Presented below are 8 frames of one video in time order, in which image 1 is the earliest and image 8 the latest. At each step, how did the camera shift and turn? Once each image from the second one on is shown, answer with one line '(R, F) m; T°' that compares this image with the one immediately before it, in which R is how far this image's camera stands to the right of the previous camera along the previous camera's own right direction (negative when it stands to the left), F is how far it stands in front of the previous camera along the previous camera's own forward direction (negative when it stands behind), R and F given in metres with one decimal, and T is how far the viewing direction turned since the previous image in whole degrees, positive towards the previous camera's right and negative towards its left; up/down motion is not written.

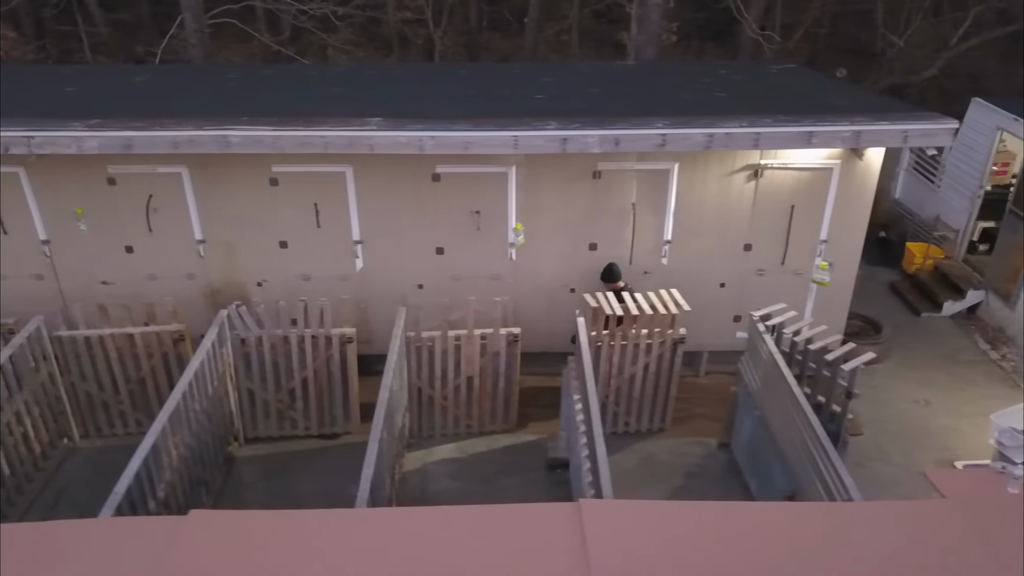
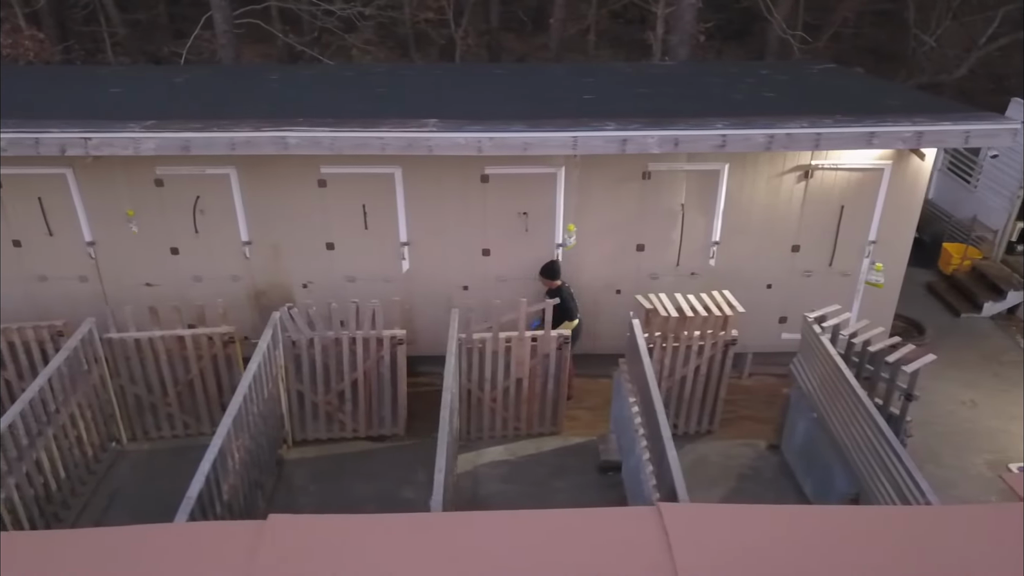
(-0.5, 0.0) m; 0°
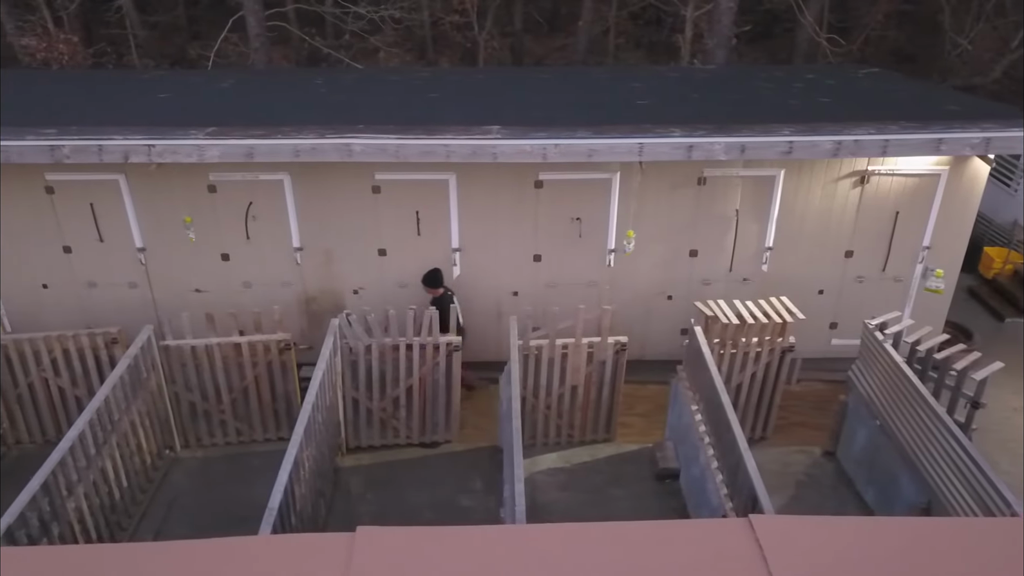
(-0.5, 0.0) m; 0°
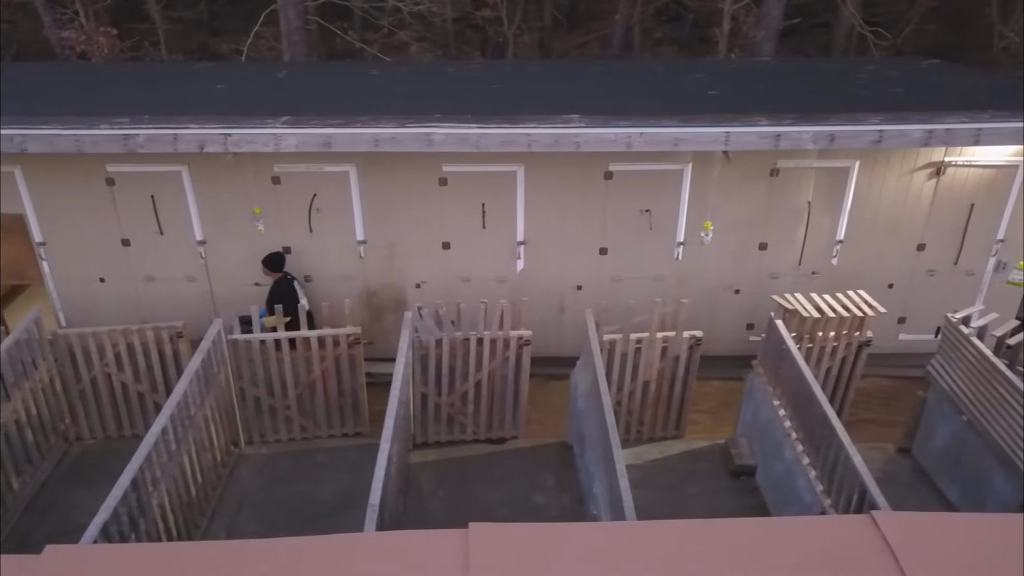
(-0.7, +0.1) m; 0°
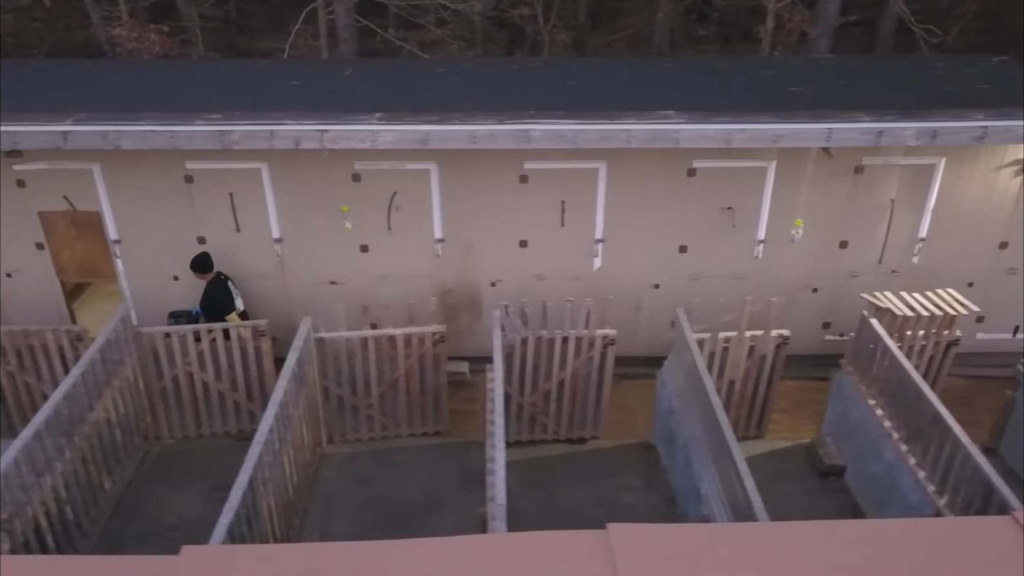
(-0.8, +0.1) m; 0°
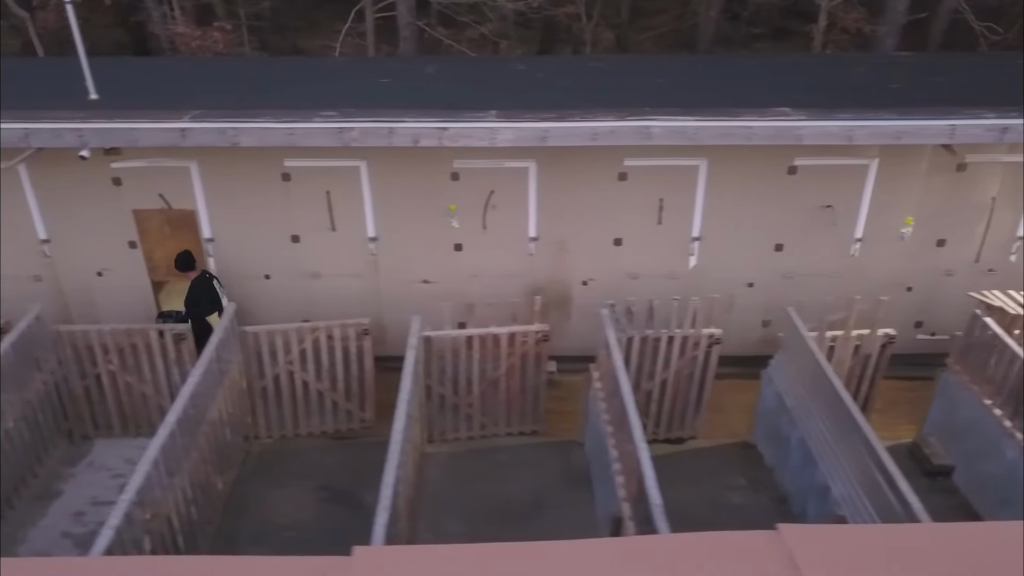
(-0.9, 0.0) m; 0°
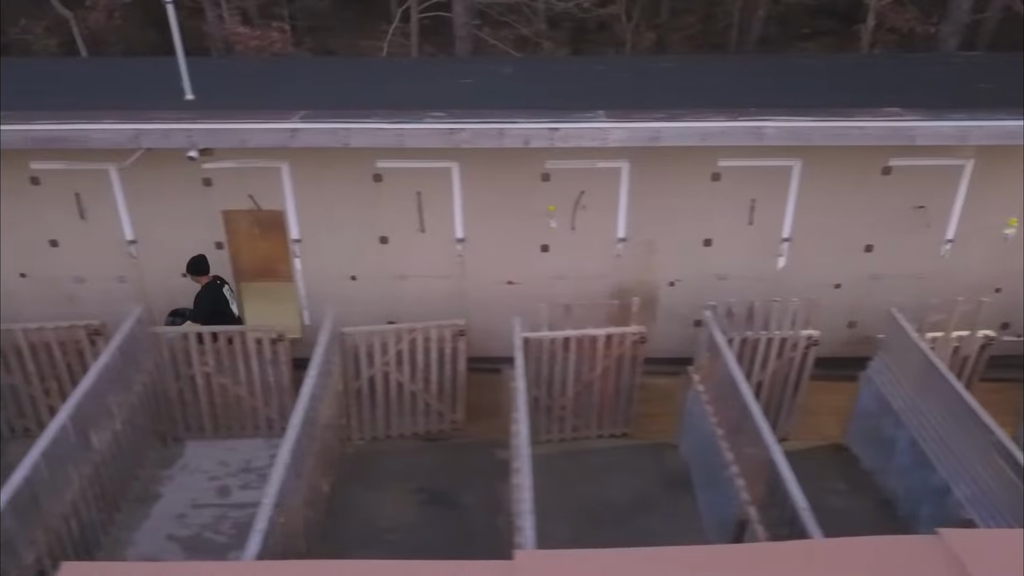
(-0.9, 0.0) m; 0°
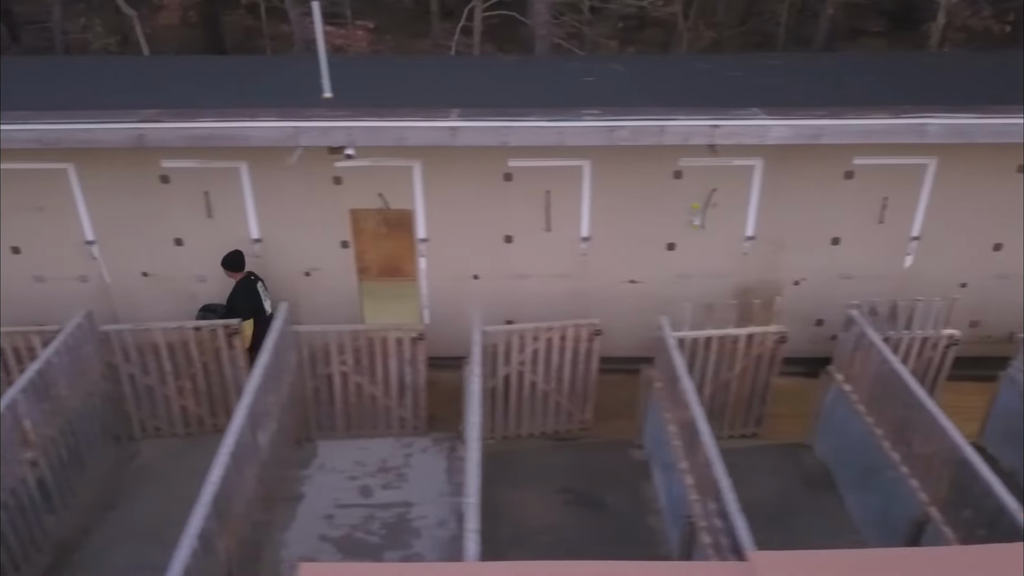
(-1.2, 0.0) m; 0°
